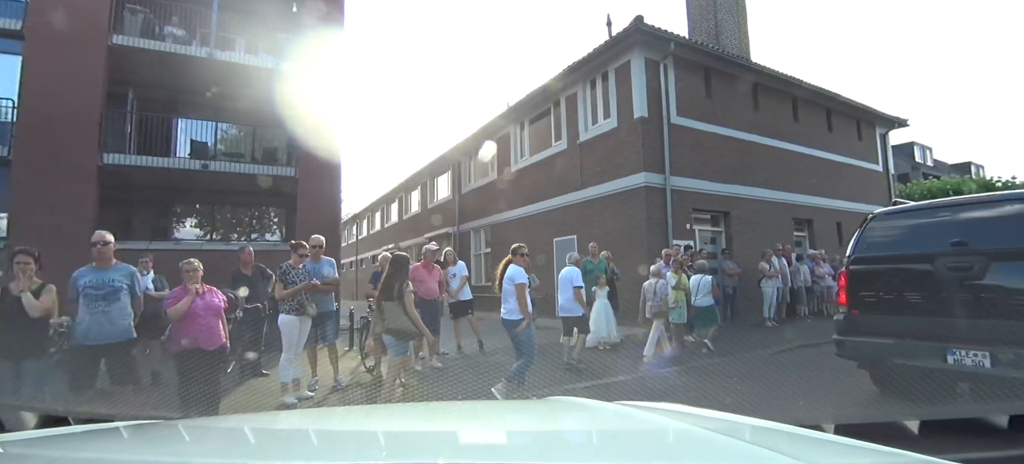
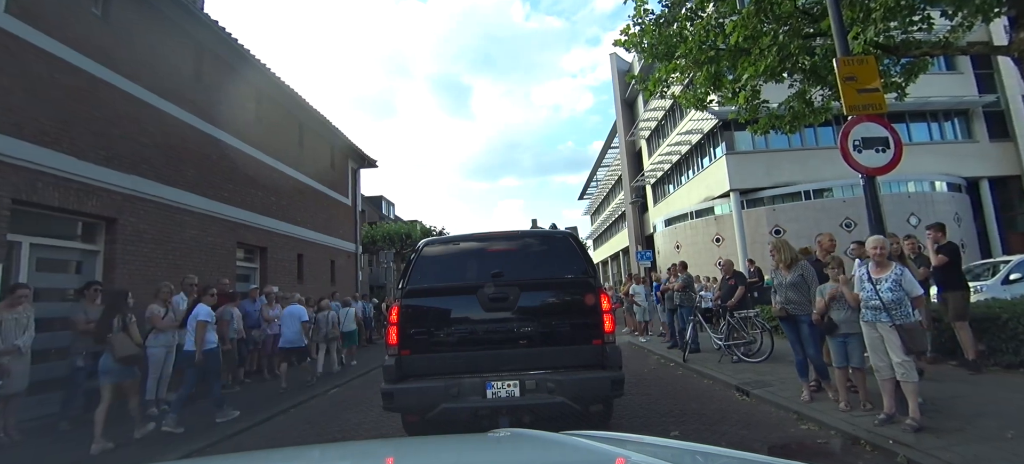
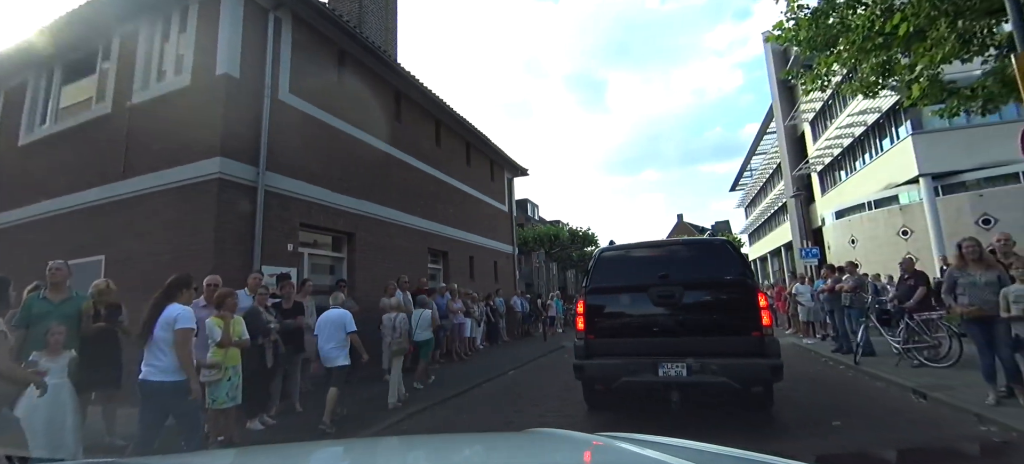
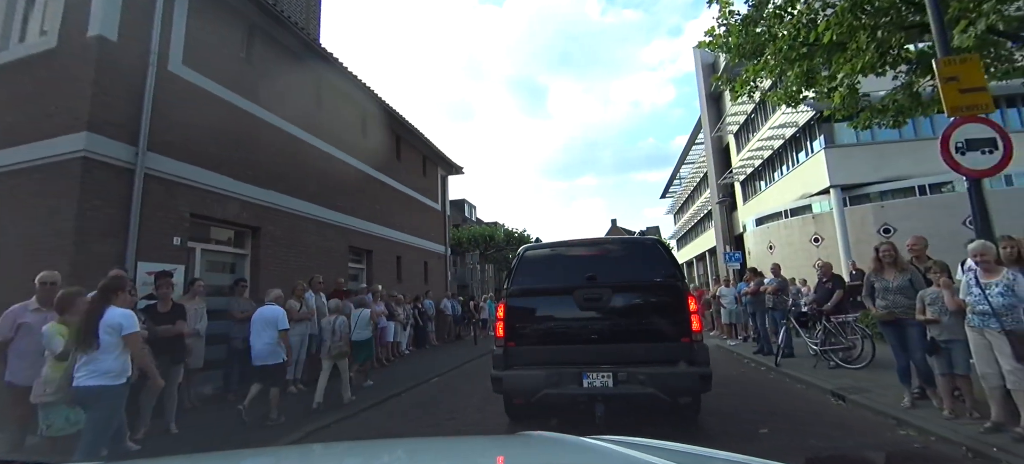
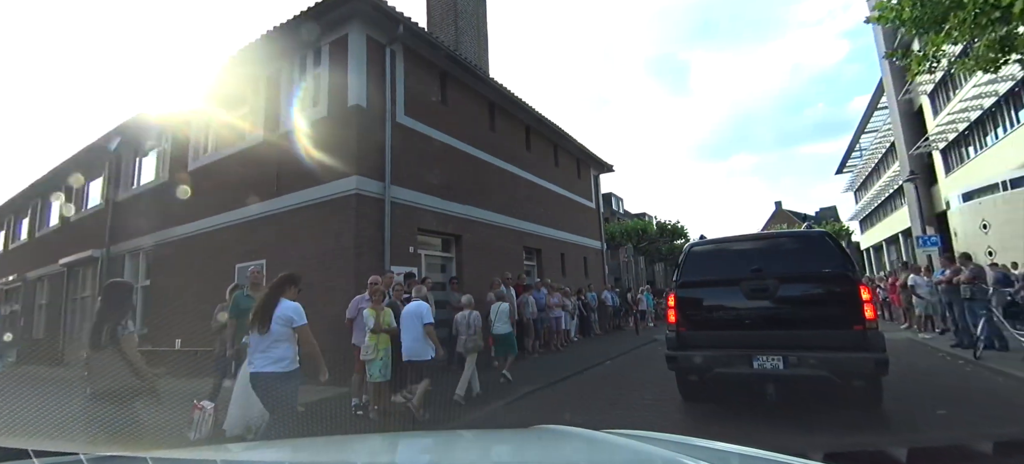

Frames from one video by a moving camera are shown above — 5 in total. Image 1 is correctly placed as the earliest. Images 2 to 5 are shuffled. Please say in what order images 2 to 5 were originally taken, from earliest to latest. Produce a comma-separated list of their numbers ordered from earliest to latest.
5, 3, 4, 2
